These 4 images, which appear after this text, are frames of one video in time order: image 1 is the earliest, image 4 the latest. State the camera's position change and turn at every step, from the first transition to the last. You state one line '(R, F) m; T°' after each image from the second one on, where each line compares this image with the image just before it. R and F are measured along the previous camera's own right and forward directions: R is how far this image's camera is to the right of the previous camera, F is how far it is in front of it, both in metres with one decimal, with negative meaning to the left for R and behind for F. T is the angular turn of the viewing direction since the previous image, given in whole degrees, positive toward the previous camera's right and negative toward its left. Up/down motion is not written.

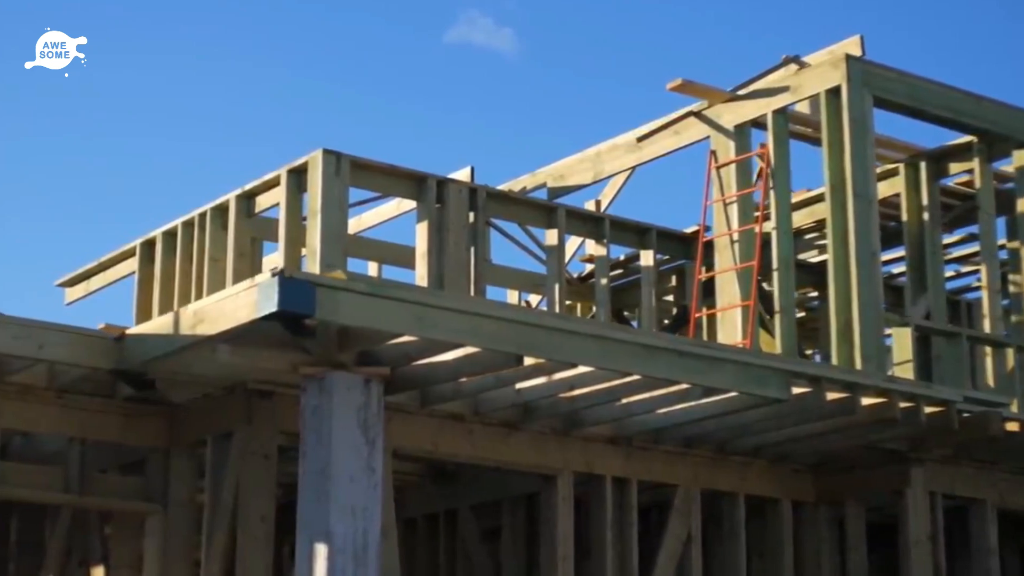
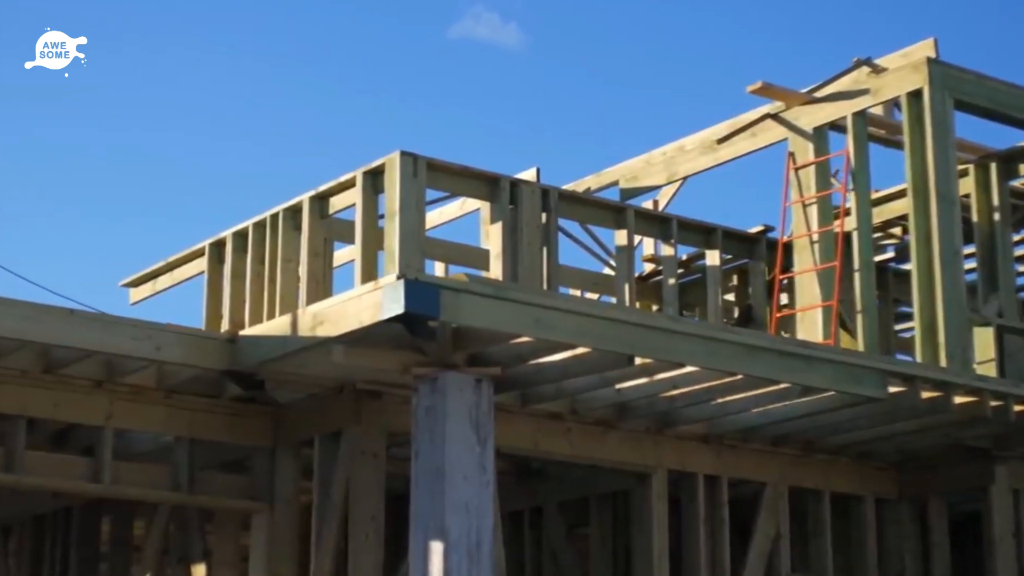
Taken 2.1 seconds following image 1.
(-0.7, -0.2) m; 0°
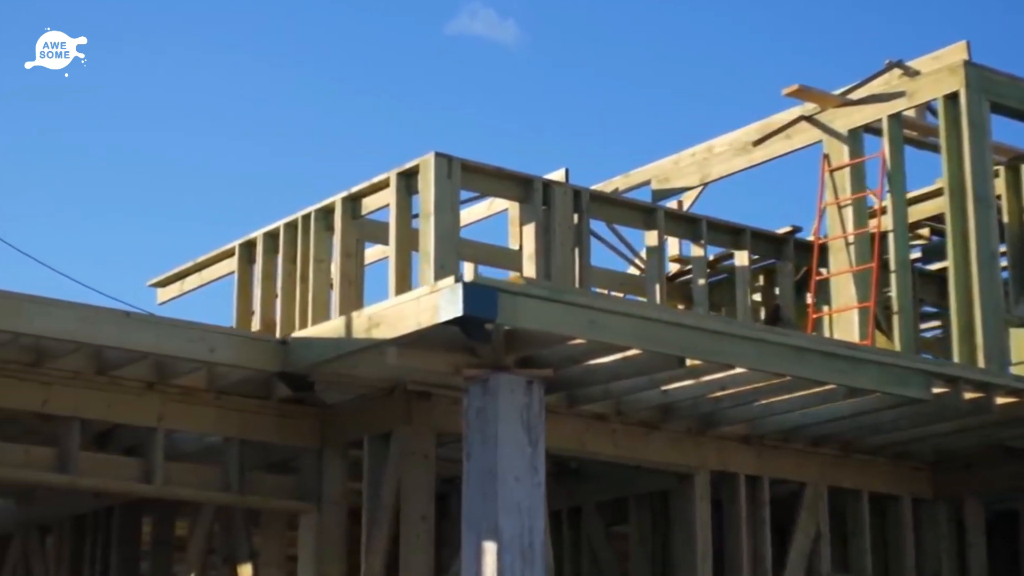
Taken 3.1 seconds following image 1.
(-0.3, -0.1) m; 0°
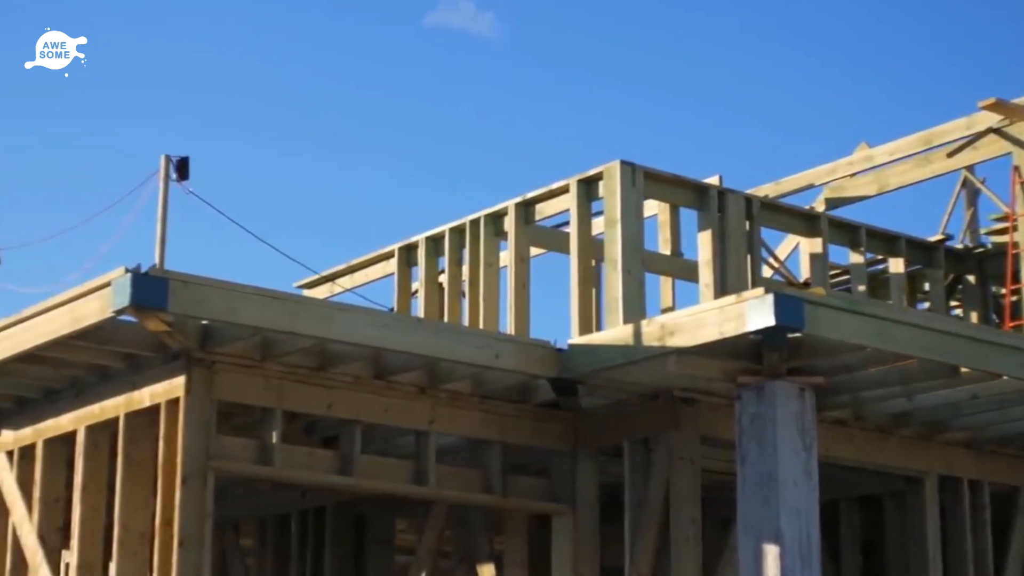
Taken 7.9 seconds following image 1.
(-1.9, -0.2) m; +1°
